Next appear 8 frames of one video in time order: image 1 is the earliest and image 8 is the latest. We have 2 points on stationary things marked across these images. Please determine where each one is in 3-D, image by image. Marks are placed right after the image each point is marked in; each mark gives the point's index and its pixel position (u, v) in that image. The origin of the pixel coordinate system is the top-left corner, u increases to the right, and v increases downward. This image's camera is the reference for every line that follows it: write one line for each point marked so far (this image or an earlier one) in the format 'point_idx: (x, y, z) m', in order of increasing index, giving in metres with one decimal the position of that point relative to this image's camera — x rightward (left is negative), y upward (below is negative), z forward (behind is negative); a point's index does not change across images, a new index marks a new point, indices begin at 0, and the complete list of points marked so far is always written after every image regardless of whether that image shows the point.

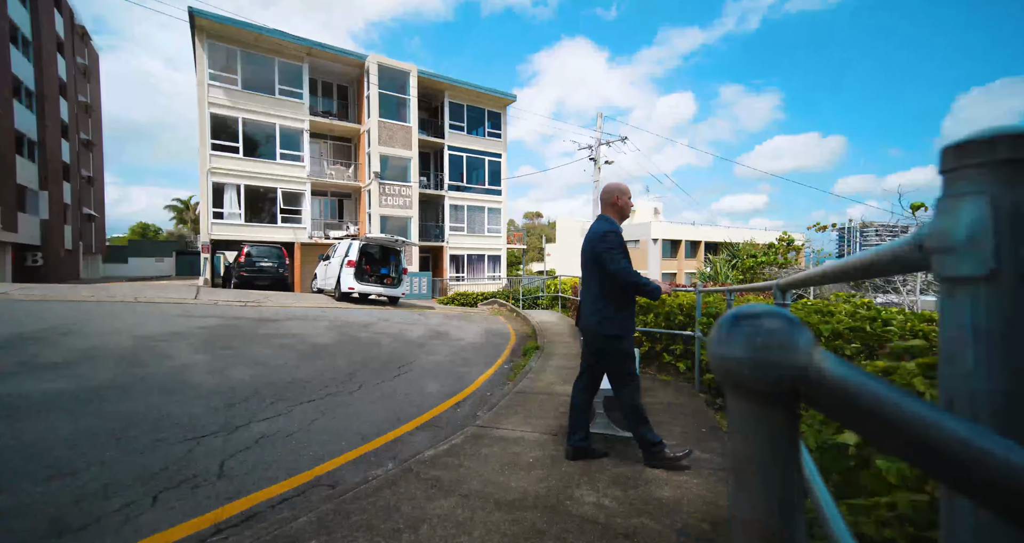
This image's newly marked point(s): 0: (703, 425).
0: (+1.6, -1.3, +3.4) m
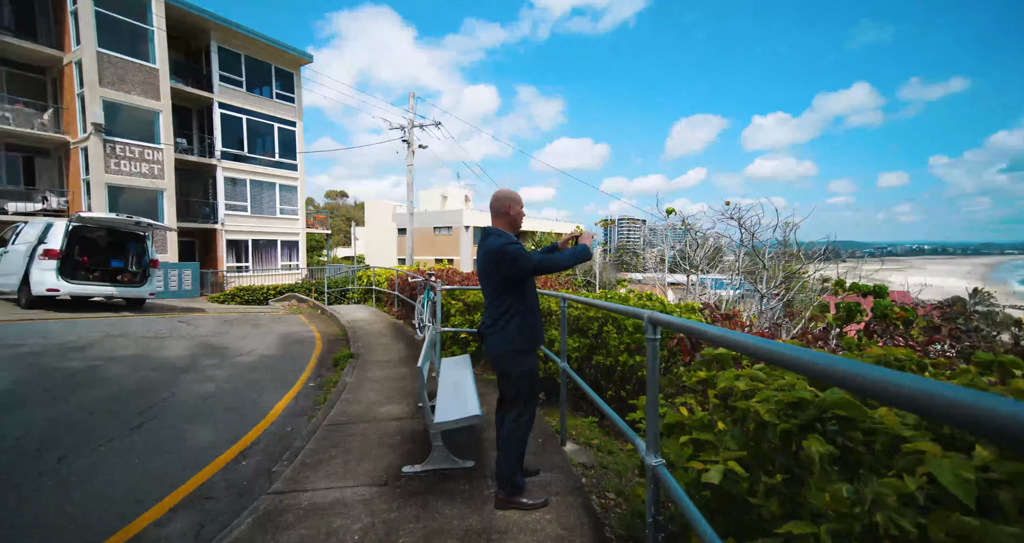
0: (+0.2, -1.3, +3.4) m
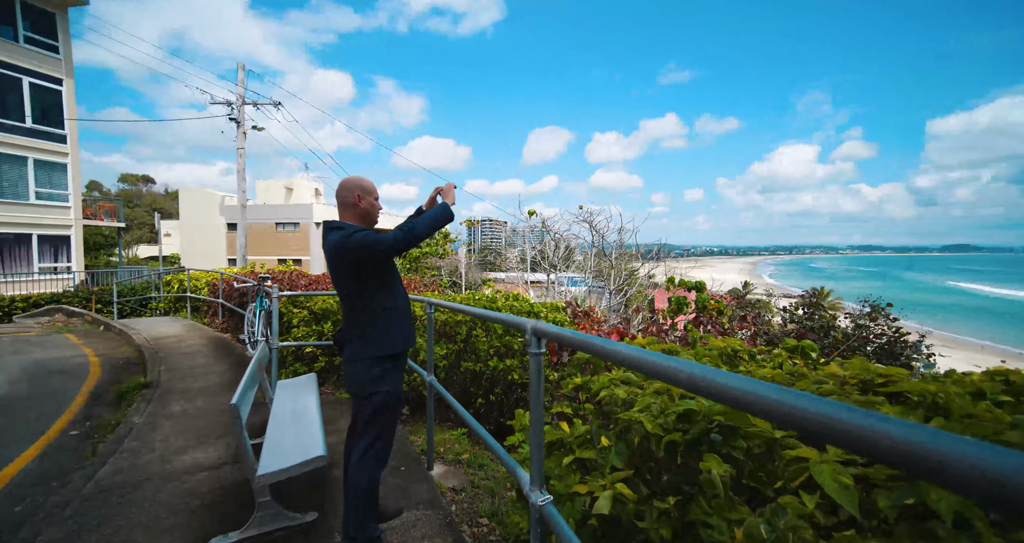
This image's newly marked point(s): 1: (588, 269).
0: (-0.8, -1.3, +3.0) m
1: (+2.2, +0.1, +11.7) m
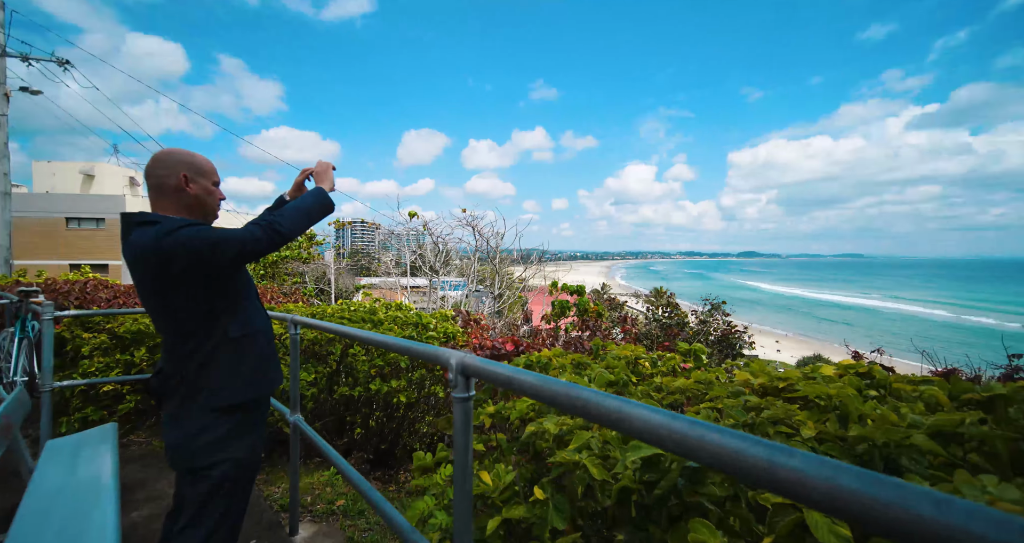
0: (-1.4, -1.4, +2.2) m
1: (-1.1, -0.1, +11.5) m
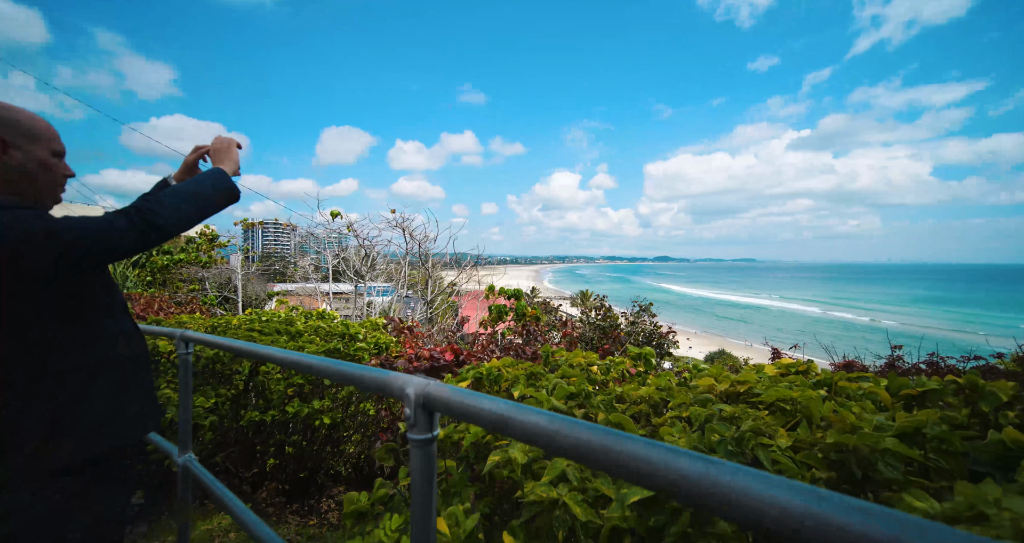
0: (-1.6, -1.4, +1.7) m
1: (-3.0, -0.2, +11.0) m
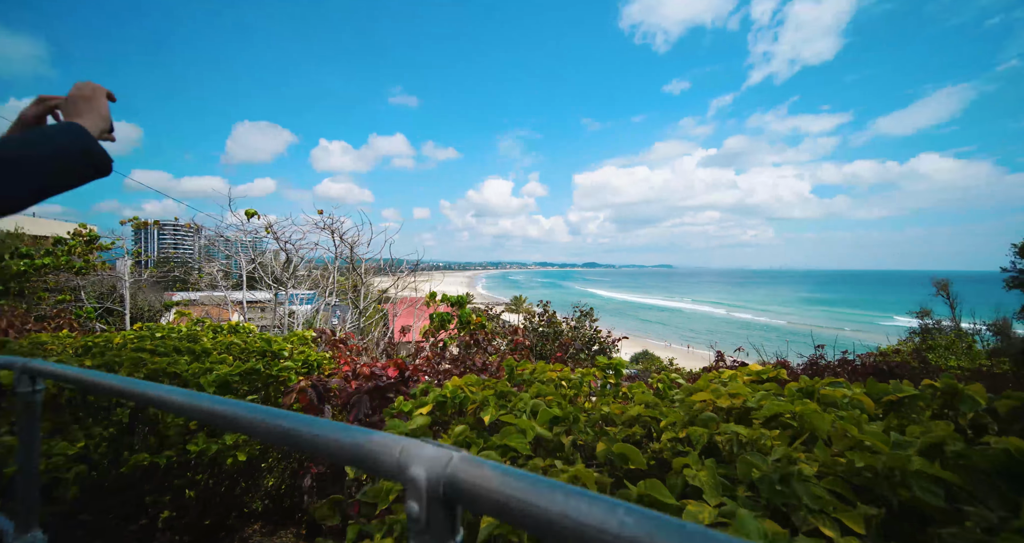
0: (-1.7, -1.4, +1.2) m
1: (-4.5, -0.4, +10.1) m
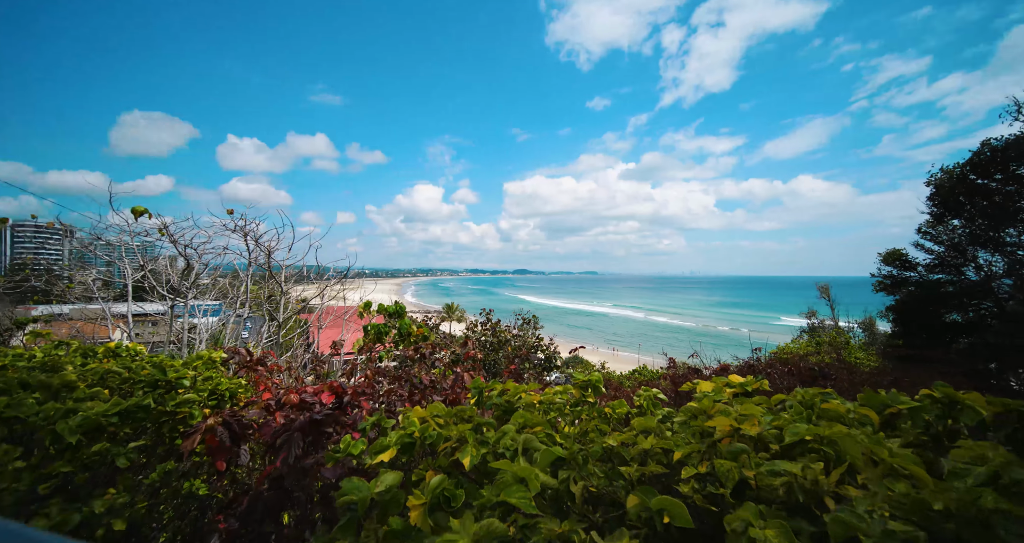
0: (-1.6, -1.5, +0.5) m
1: (-5.8, -0.5, +8.9) m
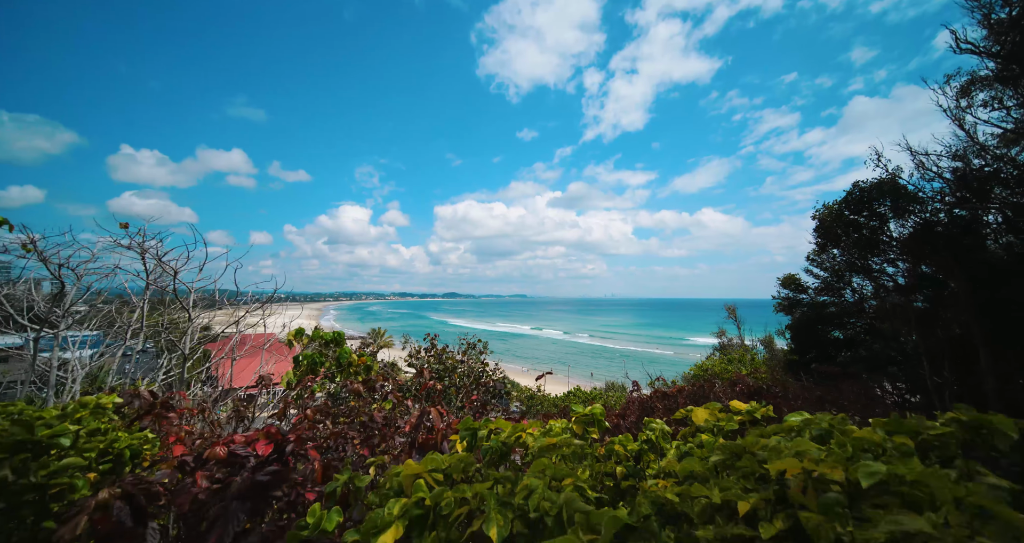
0: (-1.3, -1.4, -0.1) m
1: (-6.9, -1.0, +7.5) m
